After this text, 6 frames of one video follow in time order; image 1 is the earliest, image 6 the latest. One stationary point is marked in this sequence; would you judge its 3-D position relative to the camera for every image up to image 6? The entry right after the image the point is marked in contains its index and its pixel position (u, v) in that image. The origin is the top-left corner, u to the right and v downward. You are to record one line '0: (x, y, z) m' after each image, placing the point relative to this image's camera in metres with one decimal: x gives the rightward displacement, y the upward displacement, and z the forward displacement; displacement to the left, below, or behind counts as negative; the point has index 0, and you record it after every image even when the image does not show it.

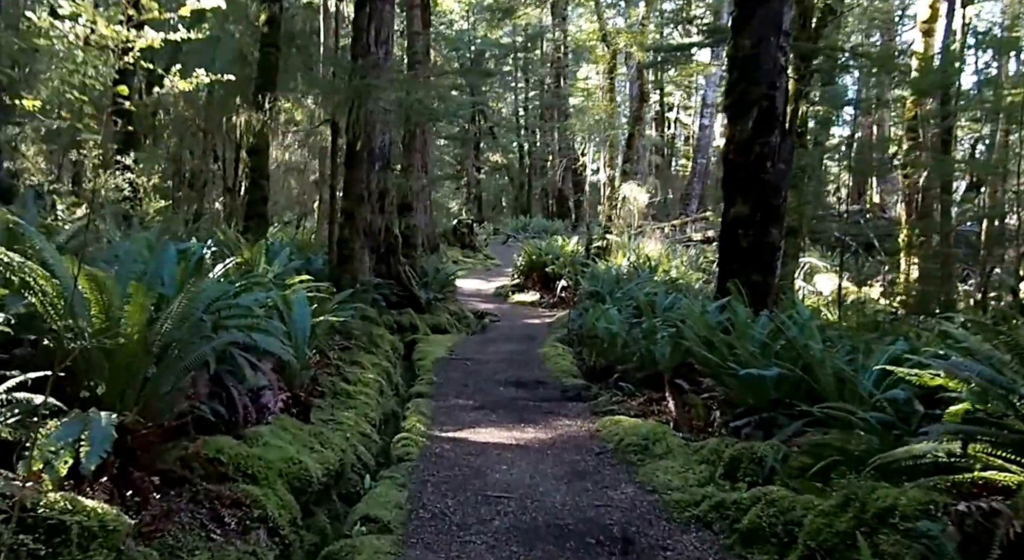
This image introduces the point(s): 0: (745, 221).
0: (+2.2, +0.6, +9.6) m
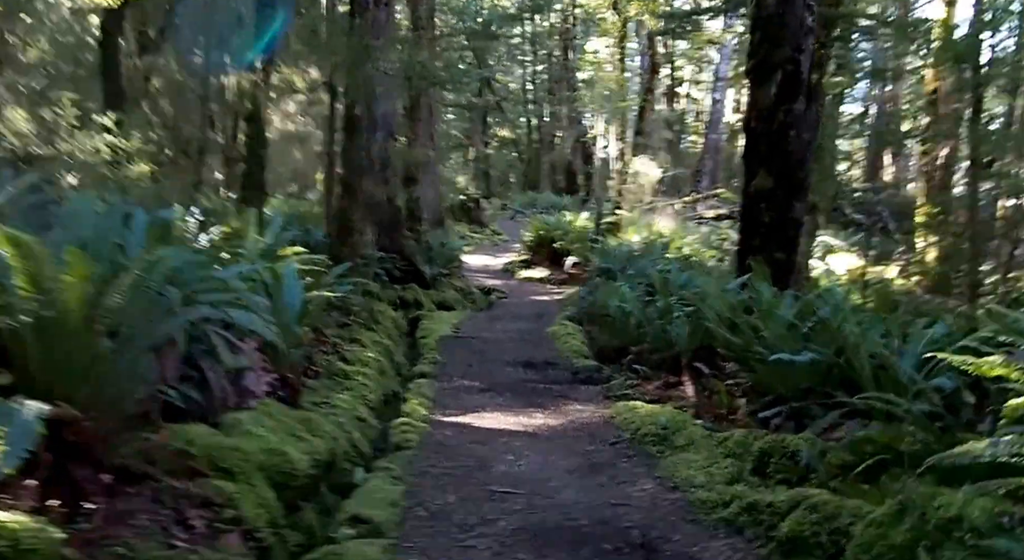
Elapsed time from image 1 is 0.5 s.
0: (+2.3, +0.8, +9.0) m
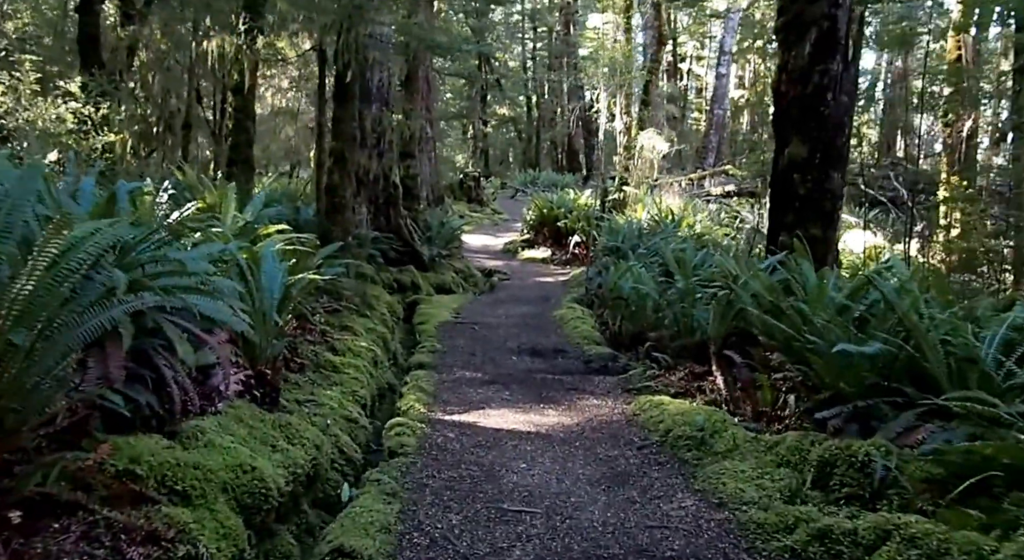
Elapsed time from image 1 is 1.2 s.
0: (+2.4, +1.0, +8.1) m
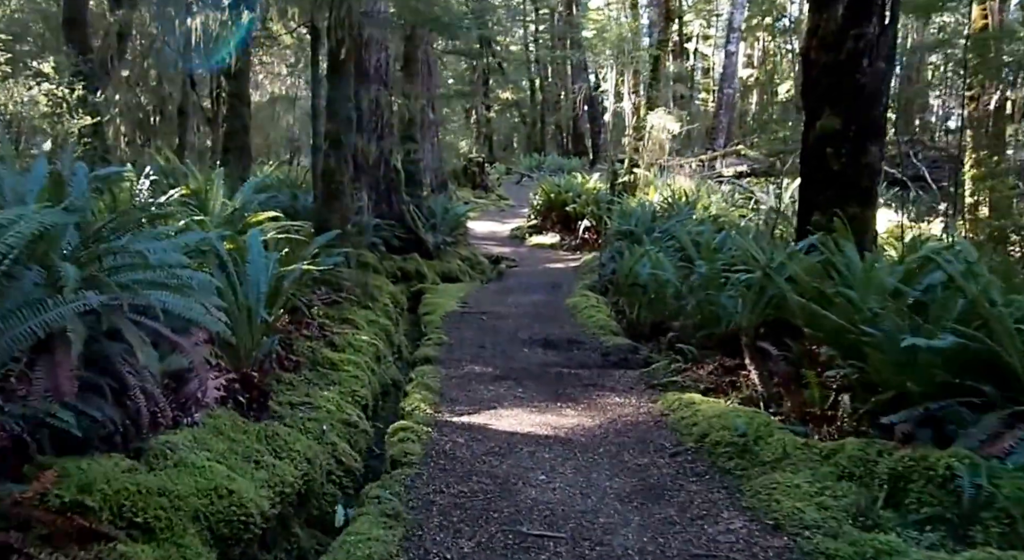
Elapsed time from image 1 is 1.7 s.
0: (+2.4, +1.1, +7.5) m
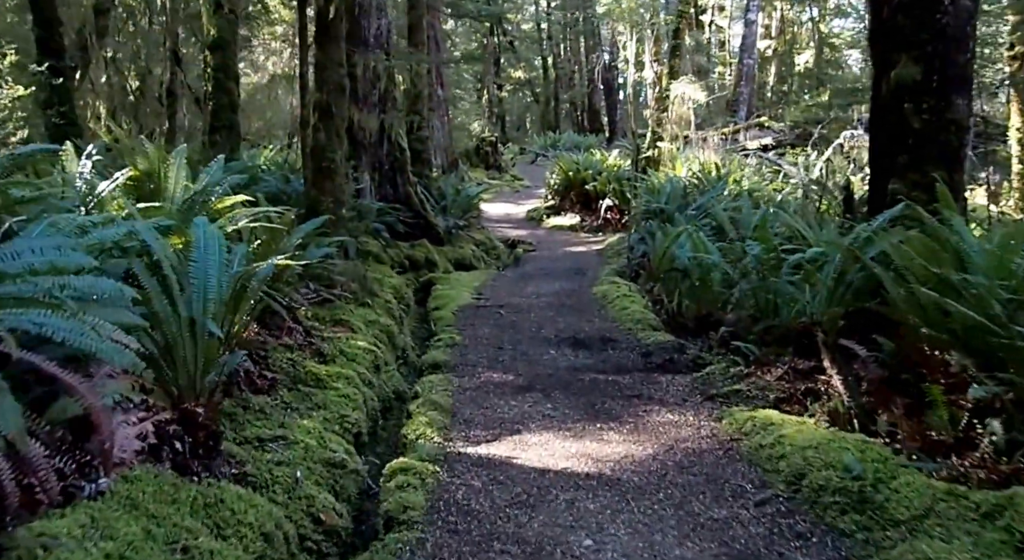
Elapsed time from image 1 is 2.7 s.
0: (+2.5, +1.2, +6.2) m
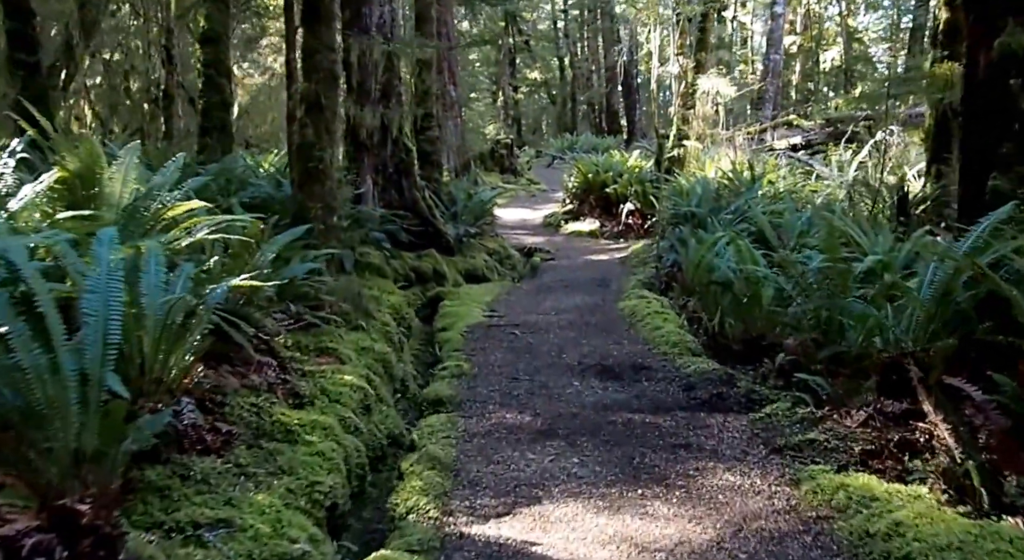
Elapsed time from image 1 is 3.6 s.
0: (+2.6, +1.1, +5.1) m
